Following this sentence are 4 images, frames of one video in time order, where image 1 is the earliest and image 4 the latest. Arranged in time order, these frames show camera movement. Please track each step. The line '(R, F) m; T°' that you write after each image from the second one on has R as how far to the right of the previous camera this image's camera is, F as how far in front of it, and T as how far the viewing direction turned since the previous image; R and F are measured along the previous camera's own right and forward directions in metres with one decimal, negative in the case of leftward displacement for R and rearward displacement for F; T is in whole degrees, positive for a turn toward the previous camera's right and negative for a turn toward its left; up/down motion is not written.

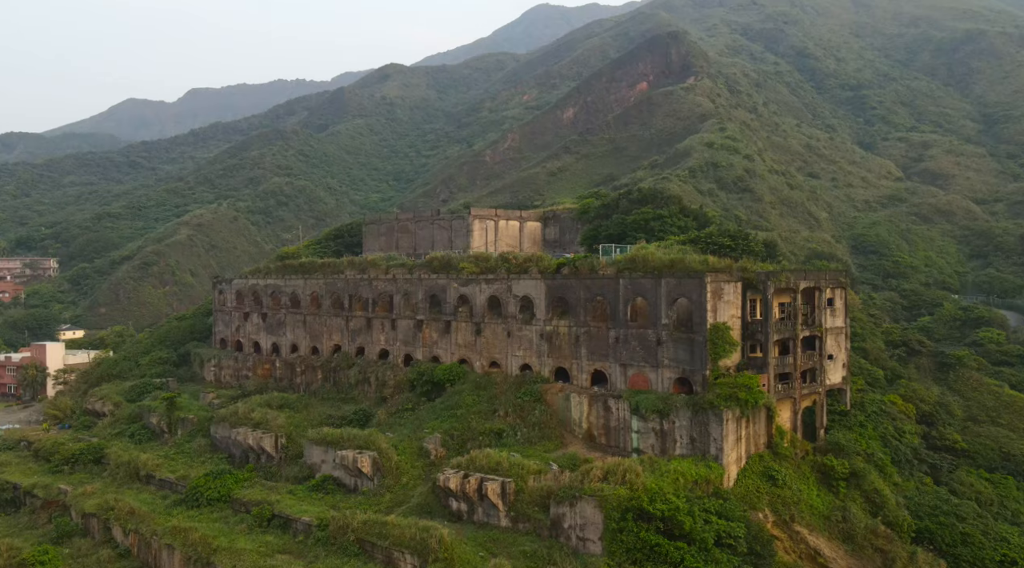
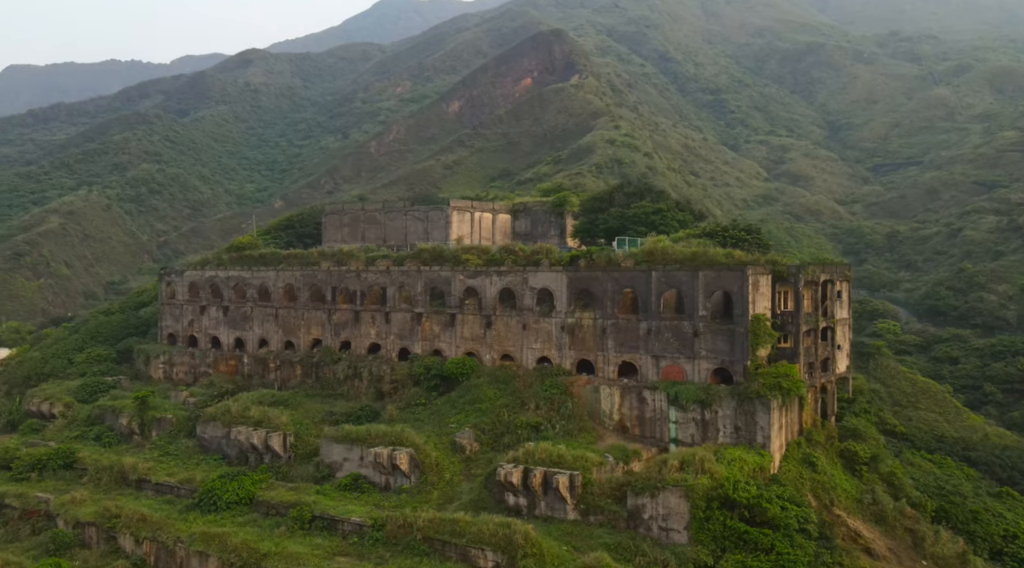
(-4.9, +0.7) m; +8°
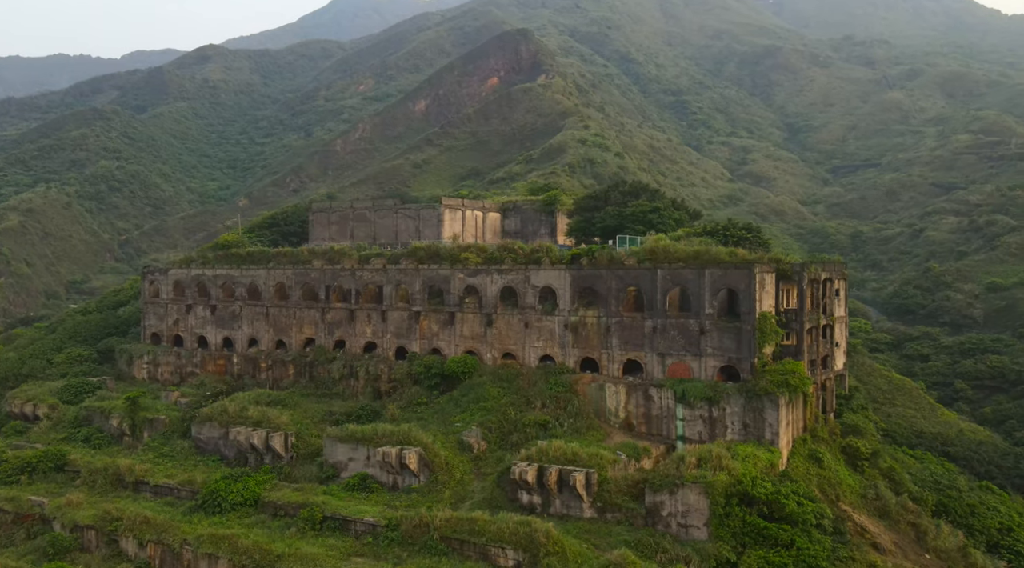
(-1.3, +0.1) m; +2°
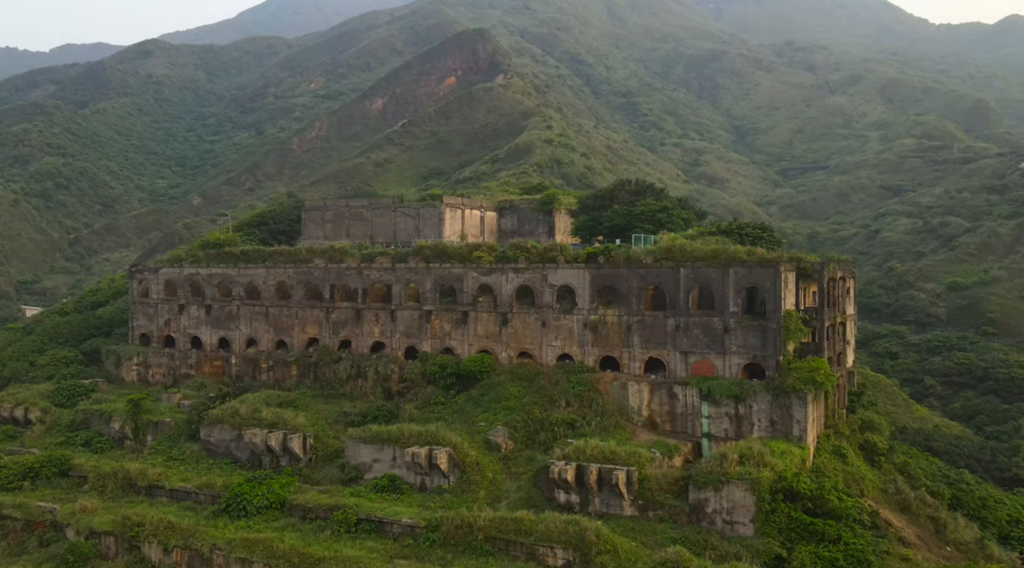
(-2.2, +0.1) m; +3°
